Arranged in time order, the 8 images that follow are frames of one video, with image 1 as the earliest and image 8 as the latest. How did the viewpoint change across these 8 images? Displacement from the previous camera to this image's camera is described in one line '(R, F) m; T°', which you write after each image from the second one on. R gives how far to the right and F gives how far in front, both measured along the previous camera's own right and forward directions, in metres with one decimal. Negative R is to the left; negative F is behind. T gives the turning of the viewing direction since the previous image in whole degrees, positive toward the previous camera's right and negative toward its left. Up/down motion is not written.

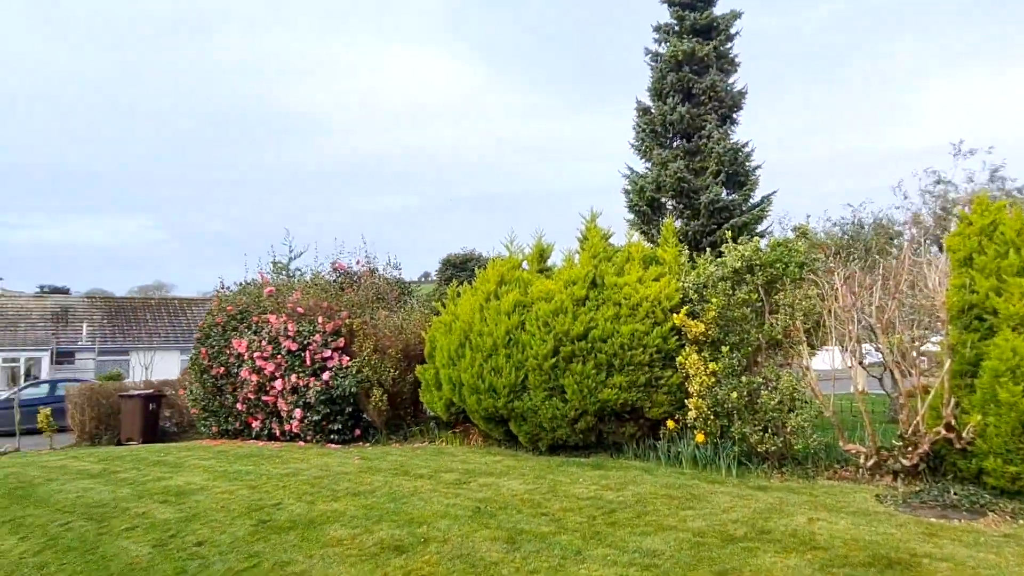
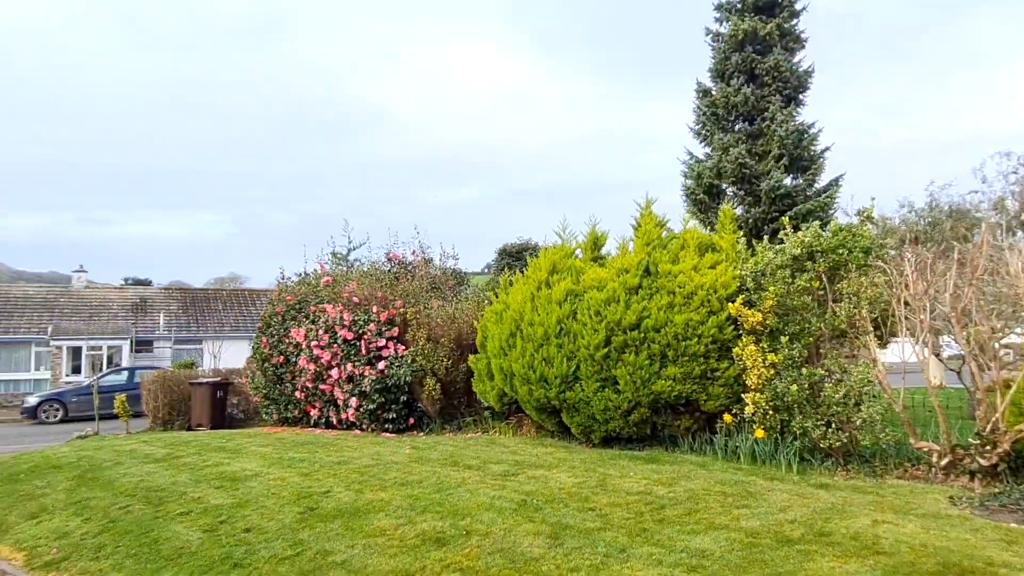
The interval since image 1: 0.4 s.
(+0.1, +0.2) m; -5°
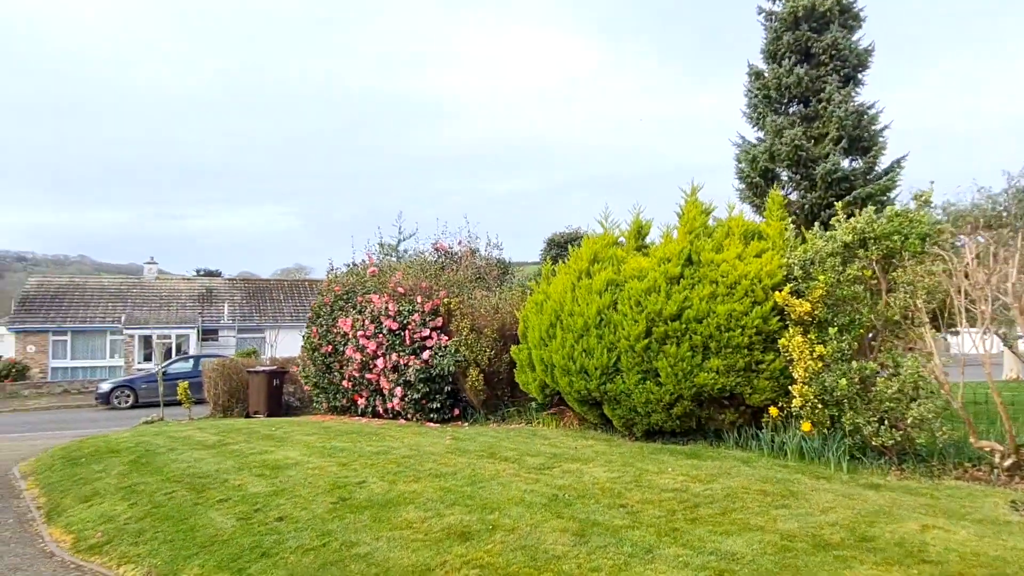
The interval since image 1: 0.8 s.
(+0.2, +0.1) m; -5°
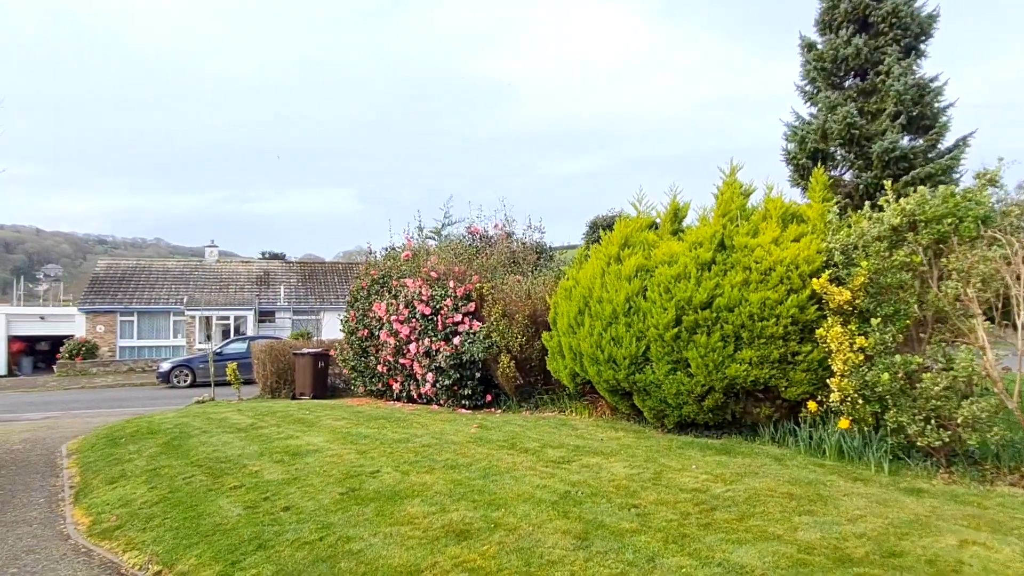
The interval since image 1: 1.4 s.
(+0.4, +0.3) m; -5°
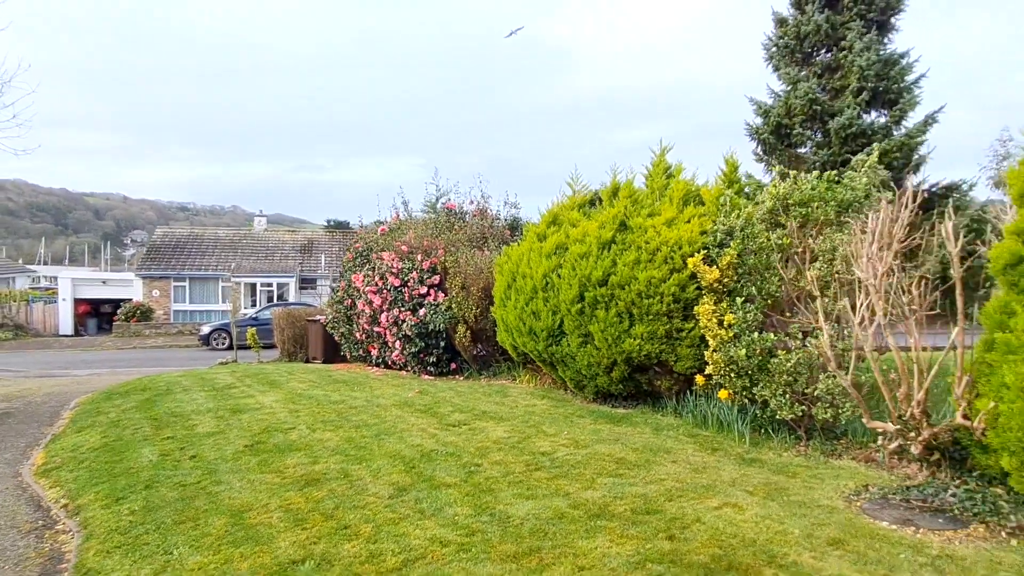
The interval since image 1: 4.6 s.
(+1.7, -0.5) m; -5°
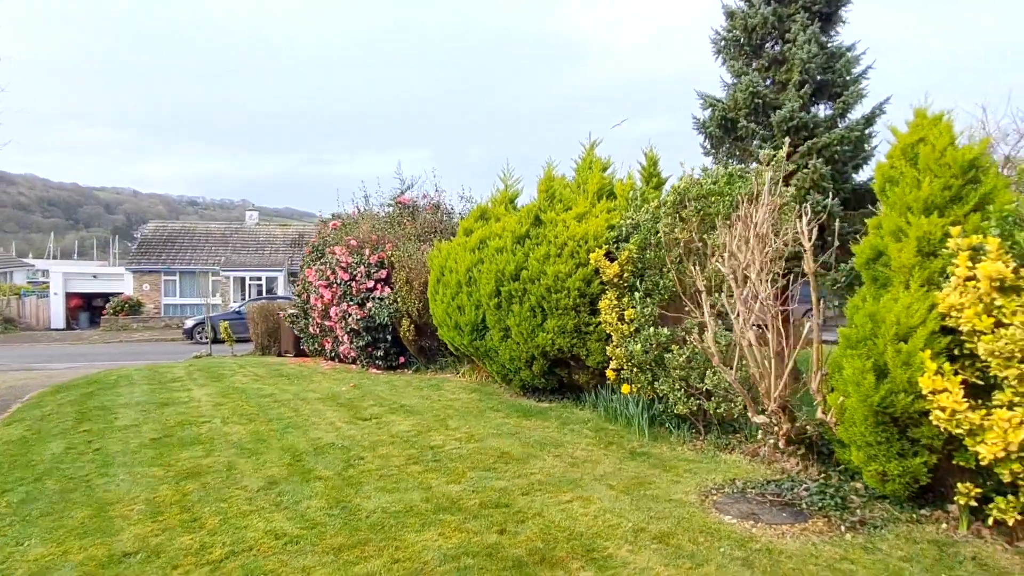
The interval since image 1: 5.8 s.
(+1.0, 0.0) m; -1°
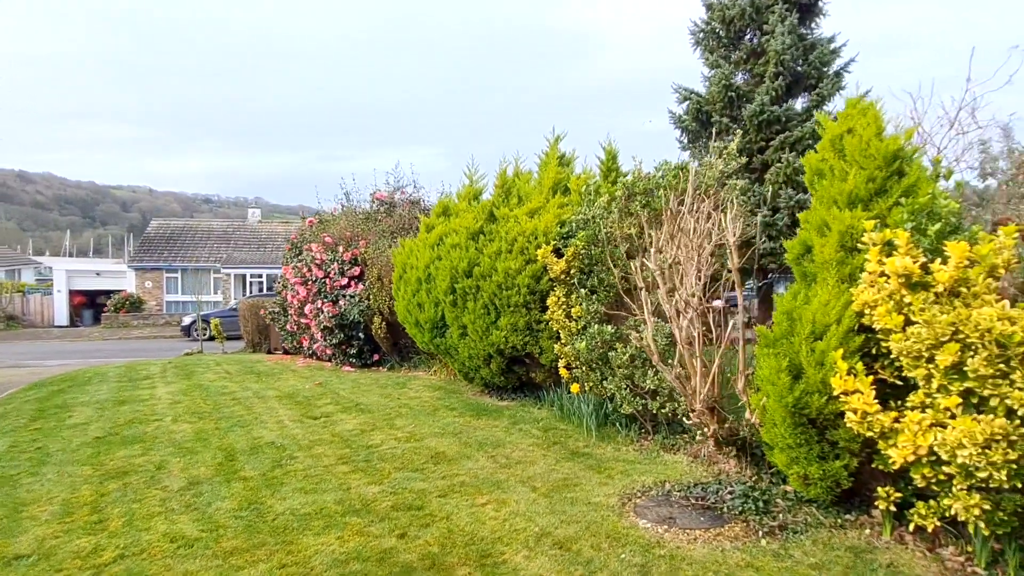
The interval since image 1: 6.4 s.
(+0.6, +0.1) m; -1°
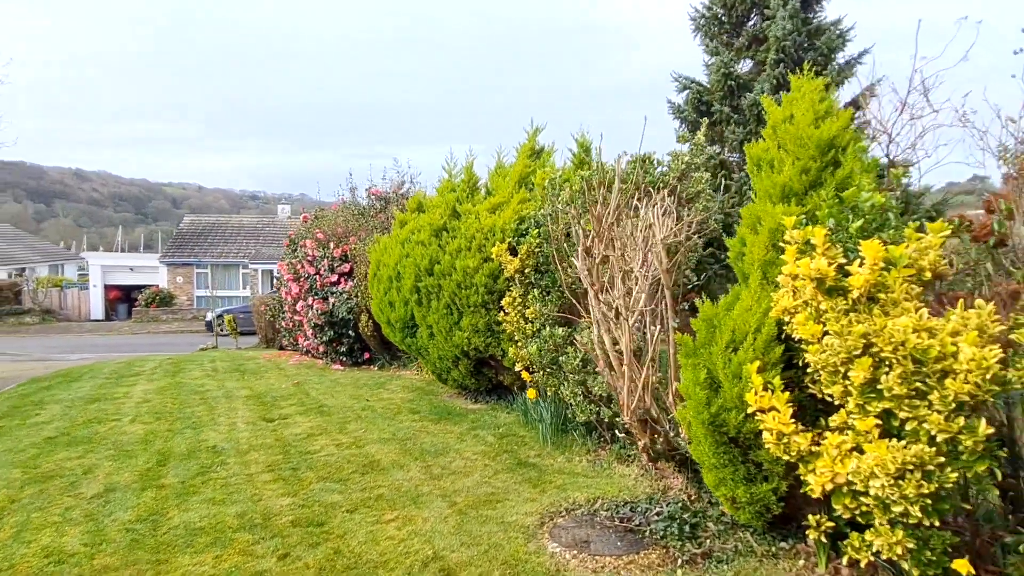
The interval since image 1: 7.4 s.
(+0.8, +0.4) m; -3°
